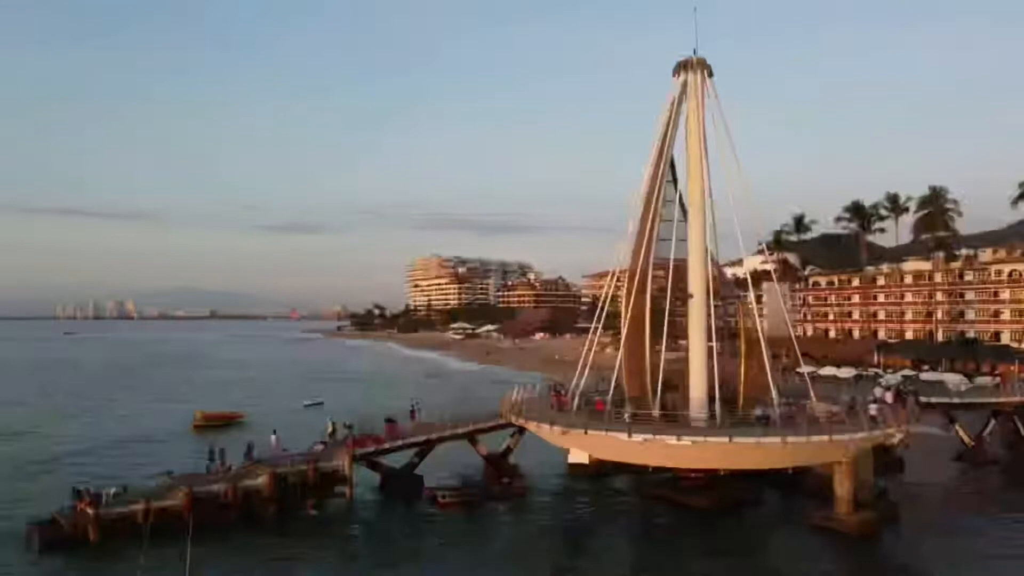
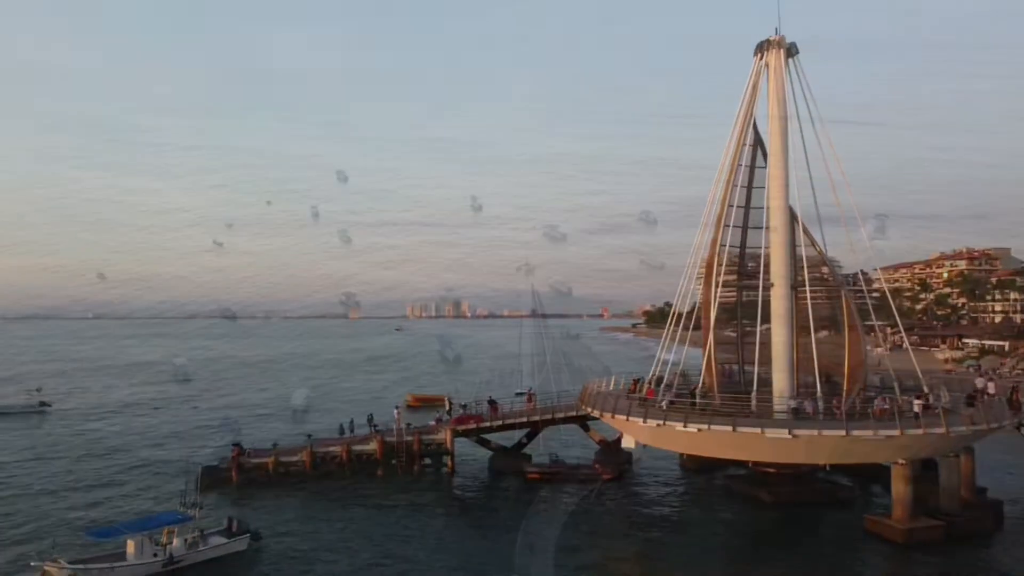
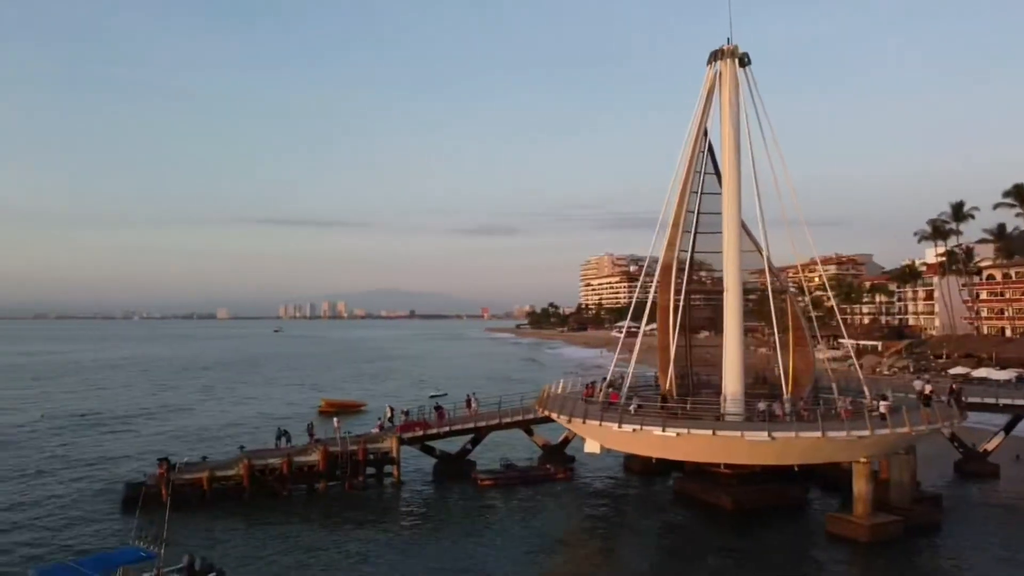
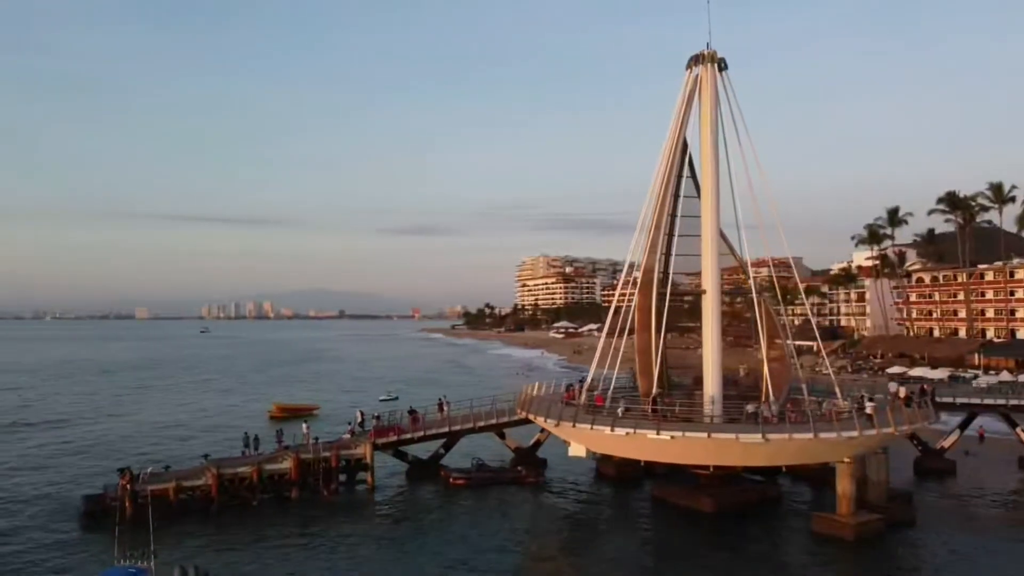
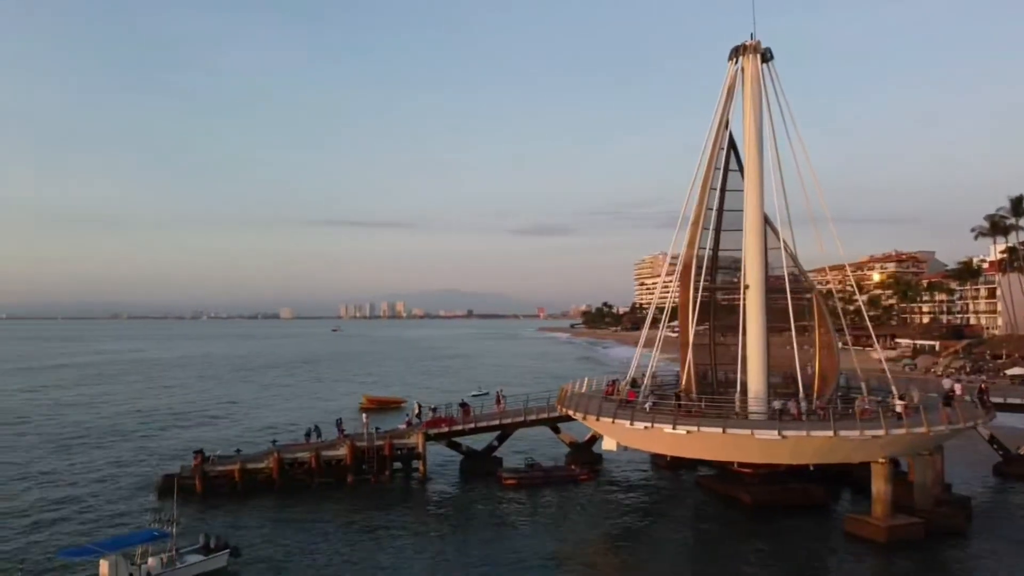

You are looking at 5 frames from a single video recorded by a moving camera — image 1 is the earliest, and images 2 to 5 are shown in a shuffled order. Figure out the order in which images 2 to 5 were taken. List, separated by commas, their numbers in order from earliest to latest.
4, 3, 5, 2
